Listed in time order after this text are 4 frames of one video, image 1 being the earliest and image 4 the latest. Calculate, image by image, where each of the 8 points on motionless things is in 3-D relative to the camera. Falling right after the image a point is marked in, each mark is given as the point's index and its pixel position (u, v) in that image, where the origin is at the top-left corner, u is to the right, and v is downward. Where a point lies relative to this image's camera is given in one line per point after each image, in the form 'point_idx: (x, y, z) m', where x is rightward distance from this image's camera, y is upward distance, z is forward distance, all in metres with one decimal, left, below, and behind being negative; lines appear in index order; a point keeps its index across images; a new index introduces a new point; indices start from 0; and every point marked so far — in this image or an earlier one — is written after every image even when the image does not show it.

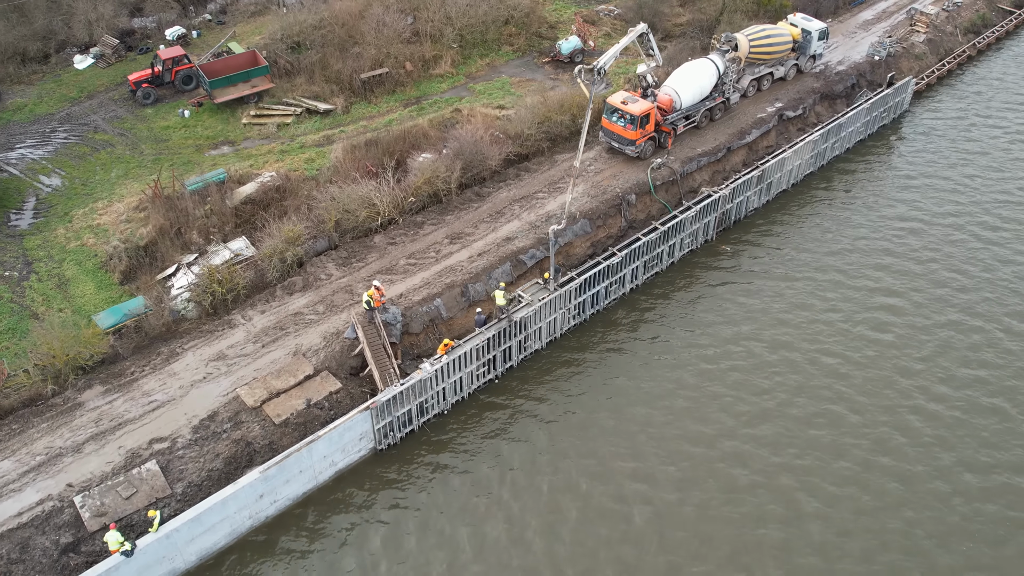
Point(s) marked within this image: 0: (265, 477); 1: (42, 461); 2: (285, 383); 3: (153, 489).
0: (-6.1, -4.4, +16.3) m
1: (-11.1, -4.0, +16.3) m
2: (-6.0, -2.5, +18.2) m
3: (-8.3, -4.6, +15.9) m
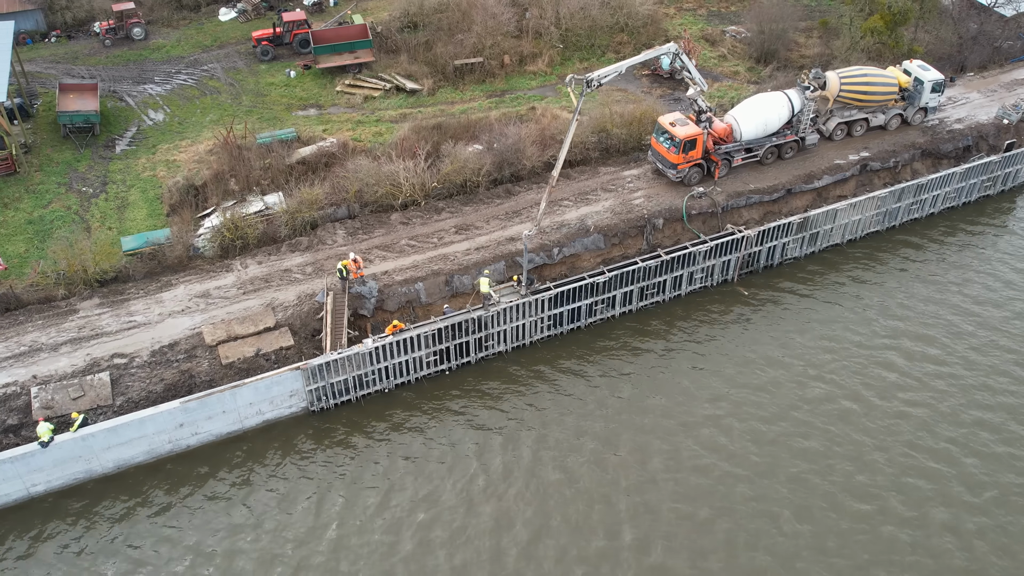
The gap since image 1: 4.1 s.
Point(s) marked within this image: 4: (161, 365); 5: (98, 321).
0: (-8.1, -3.0, +17.5) m
1: (-12.8, -1.7, +18.5) m
2: (-7.3, -1.2, +19.4) m
3: (-10.3, -2.7, +17.5) m
4: (-9.2, -2.0, +18.4) m
5: (-11.5, -0.9, +19.5) m
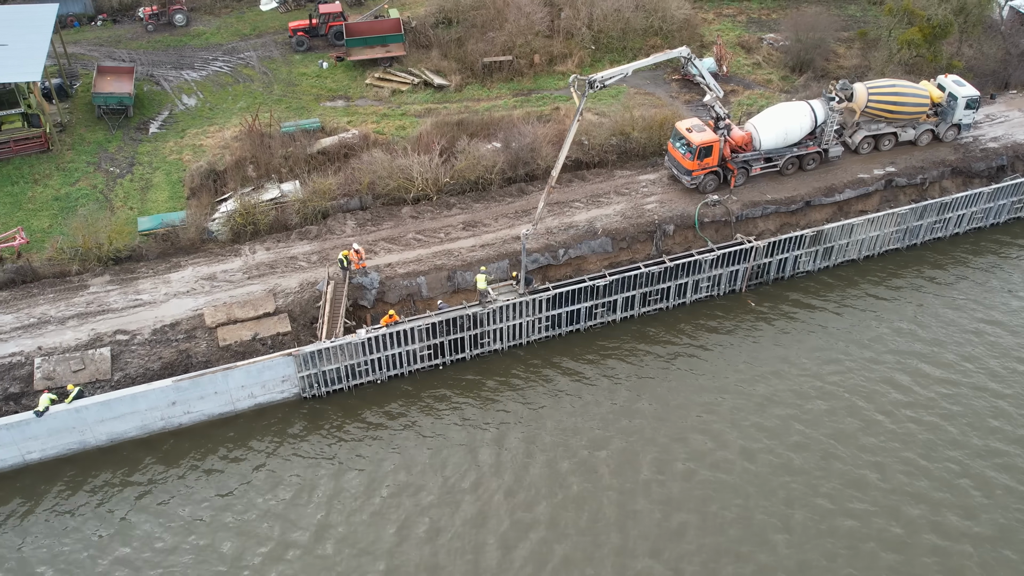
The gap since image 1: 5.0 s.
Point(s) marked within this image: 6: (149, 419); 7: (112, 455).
0: (-8.4, -2.6, +18.0) m
1: (-13.0, -0.9, +19.1) m
2: (-7.4, -0.7, +19.7) m
3: (-10.6, -2.1, +18.1) m
4: (-9.4, -1.5, +18.8) m
5: (-11.6, -0.3, +20.1) m
6: (-9.3, -3.4, +18.3) m
7: (-10.2, -4.4, +18.2) m
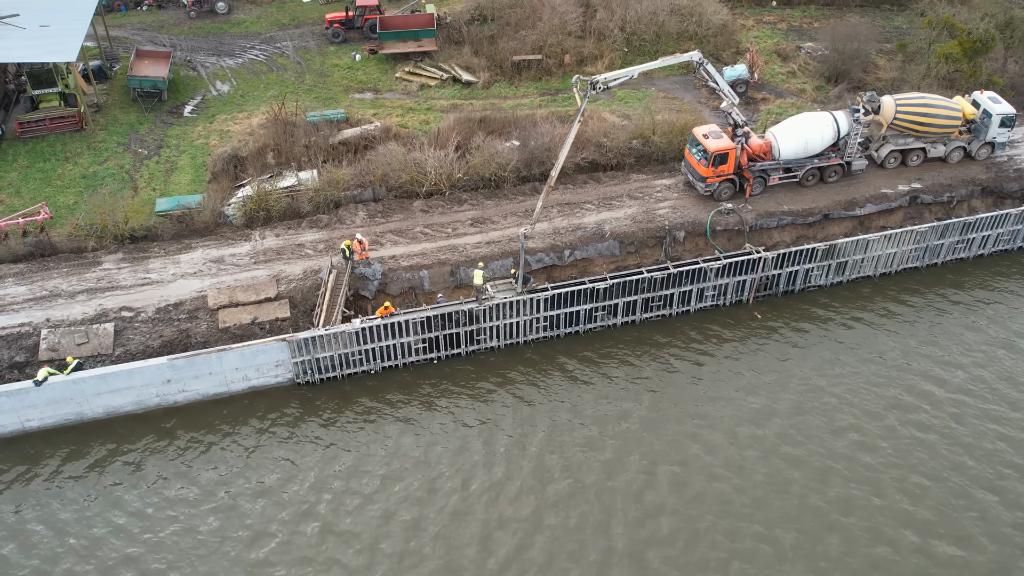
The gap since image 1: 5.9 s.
0: (-8.7, -2.1, +18.5) m
1: (-13.1, -0.2, +19.8) m
2: (-7.5, -0.3, +20.2) m
3: (-10.8, -1.5, +18.7) m
4: (-9.5, -1.0, +19.4) m
5: (-11.6, +0.4, +20.7) m
6: (-9.6, -2.9, +18.8) m
7: (-10.5, -3.8, +18.8) m
